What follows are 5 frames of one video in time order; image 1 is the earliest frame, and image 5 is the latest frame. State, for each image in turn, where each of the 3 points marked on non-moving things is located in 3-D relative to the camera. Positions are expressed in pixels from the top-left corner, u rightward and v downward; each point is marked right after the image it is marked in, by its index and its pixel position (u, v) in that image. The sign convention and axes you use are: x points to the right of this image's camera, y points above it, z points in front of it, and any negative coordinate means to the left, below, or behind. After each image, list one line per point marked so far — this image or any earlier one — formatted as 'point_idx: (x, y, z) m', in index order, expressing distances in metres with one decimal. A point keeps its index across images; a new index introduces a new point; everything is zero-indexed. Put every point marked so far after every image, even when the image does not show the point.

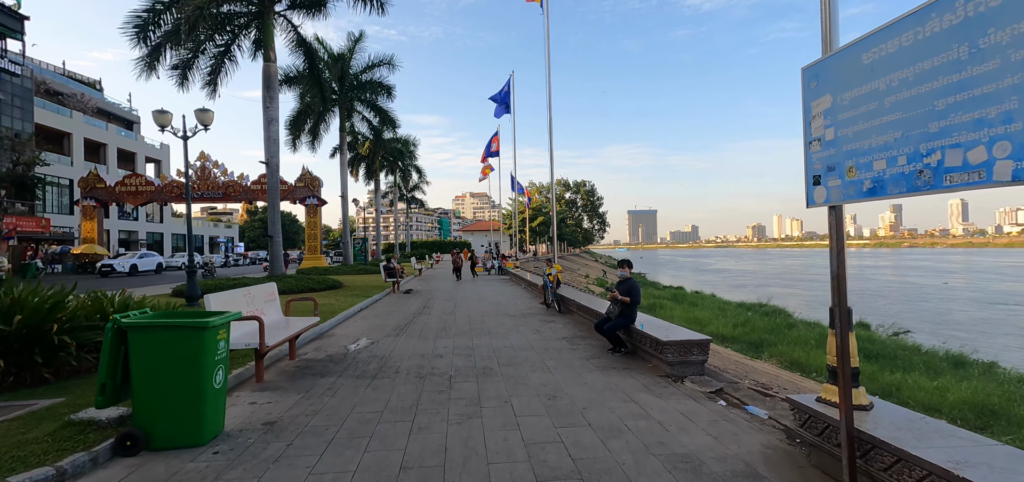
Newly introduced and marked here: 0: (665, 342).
0: (+1.9, -1.3, +5.3) m
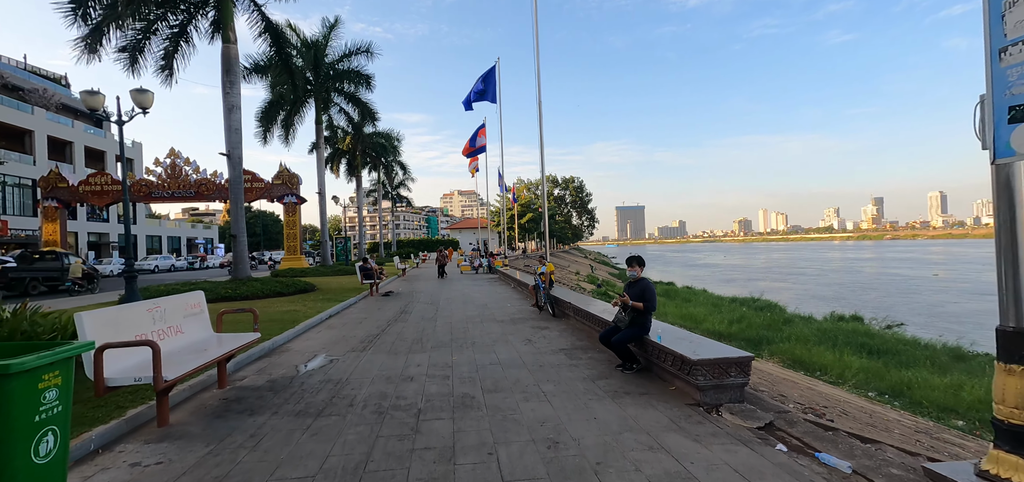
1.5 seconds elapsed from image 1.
0: (+1.8, -1.2, +4.1) m
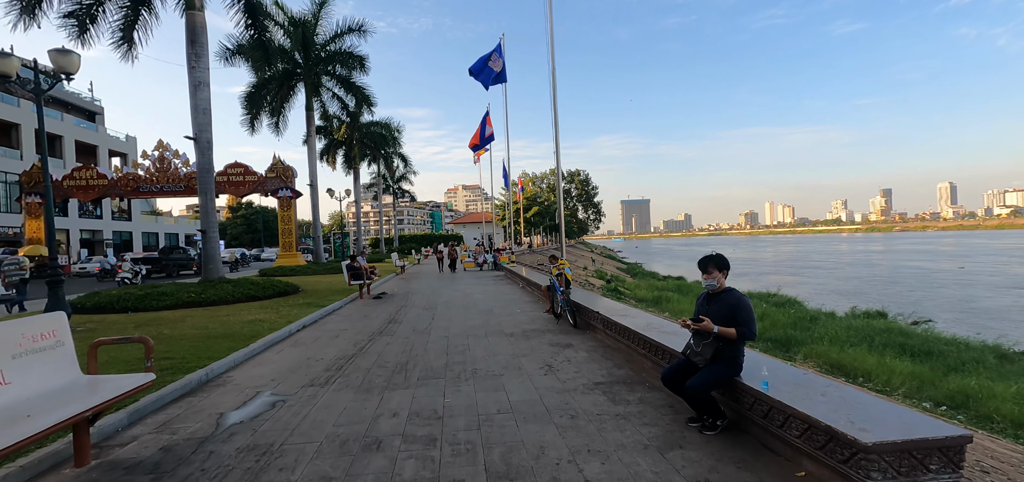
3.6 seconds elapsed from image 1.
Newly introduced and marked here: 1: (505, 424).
0: (+1.9, -1.1, +2.3) m
1: (-0.1, -1.6, +3.7) m
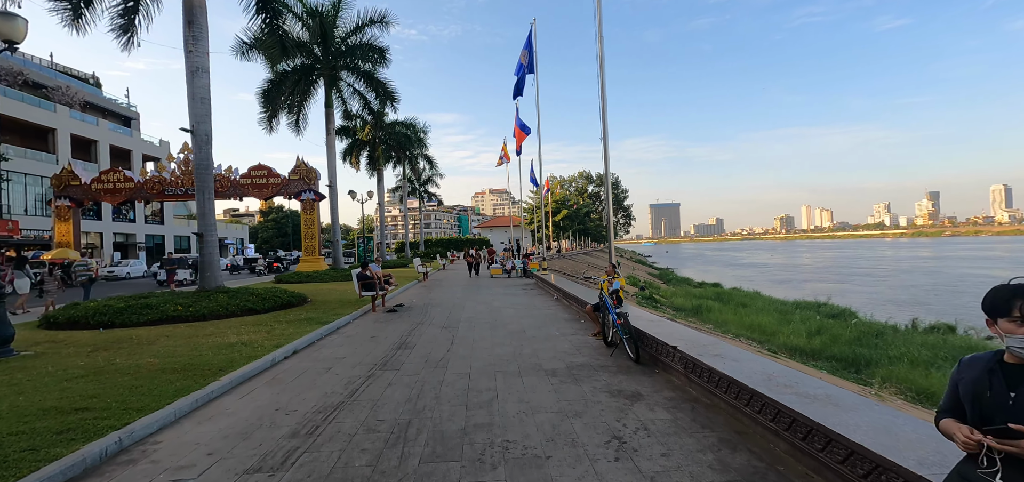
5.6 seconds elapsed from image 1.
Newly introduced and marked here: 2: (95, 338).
0: (+2.2, -1.2, +0.3) m
1: (+0.3, -1.7, +1.8) m
2: (-7.2, -1.7, +7.3) m
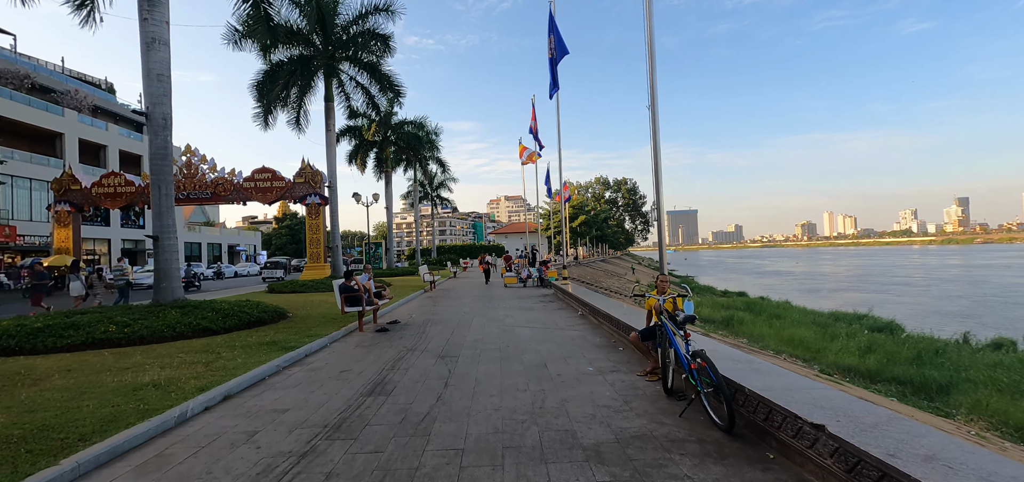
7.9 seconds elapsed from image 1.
0: (+2.1, -1.1, -1.8) m
1: (+0.3, -1.6, -0.2) m
2: (-7.0, -1.7, +5.5) m
